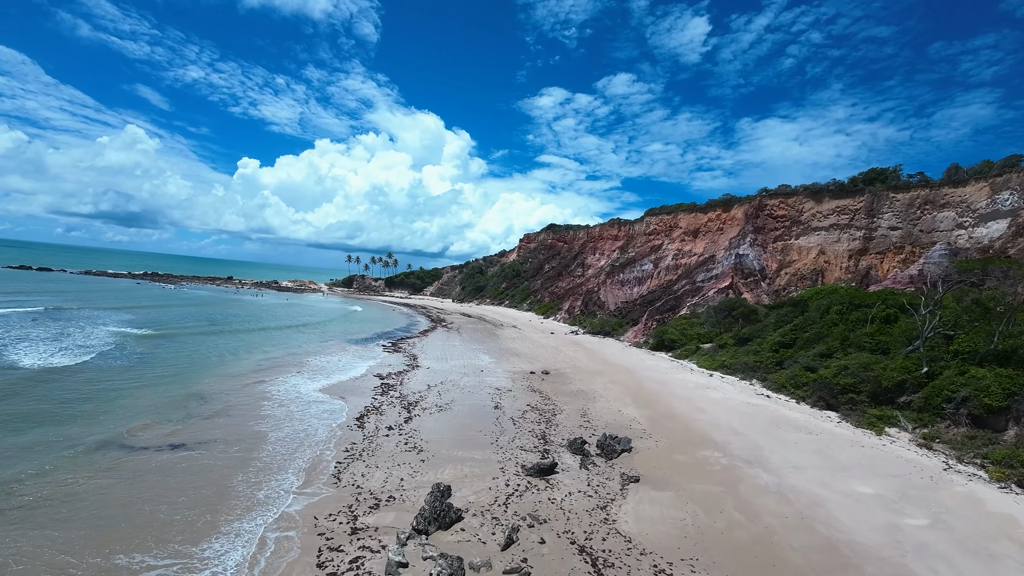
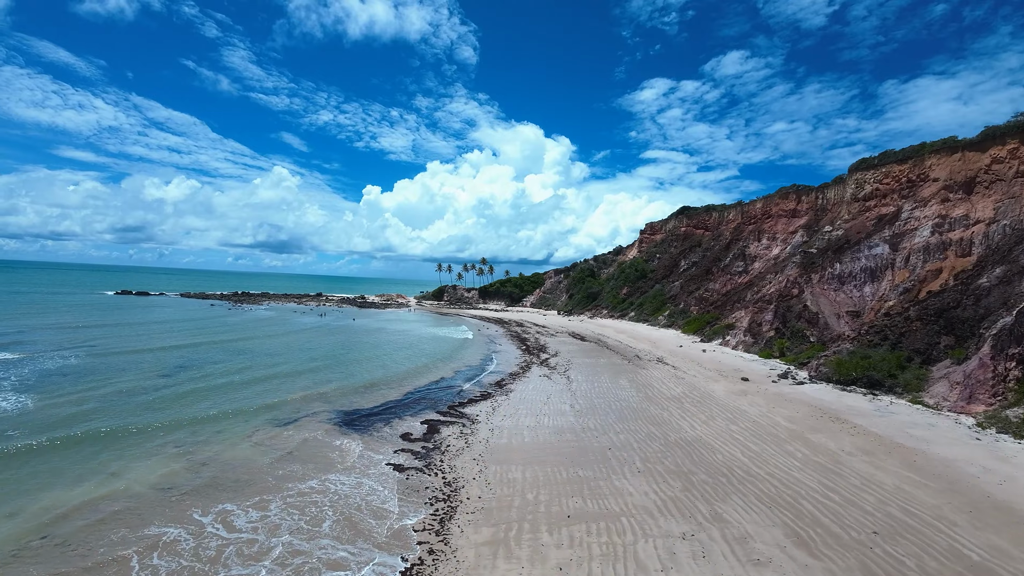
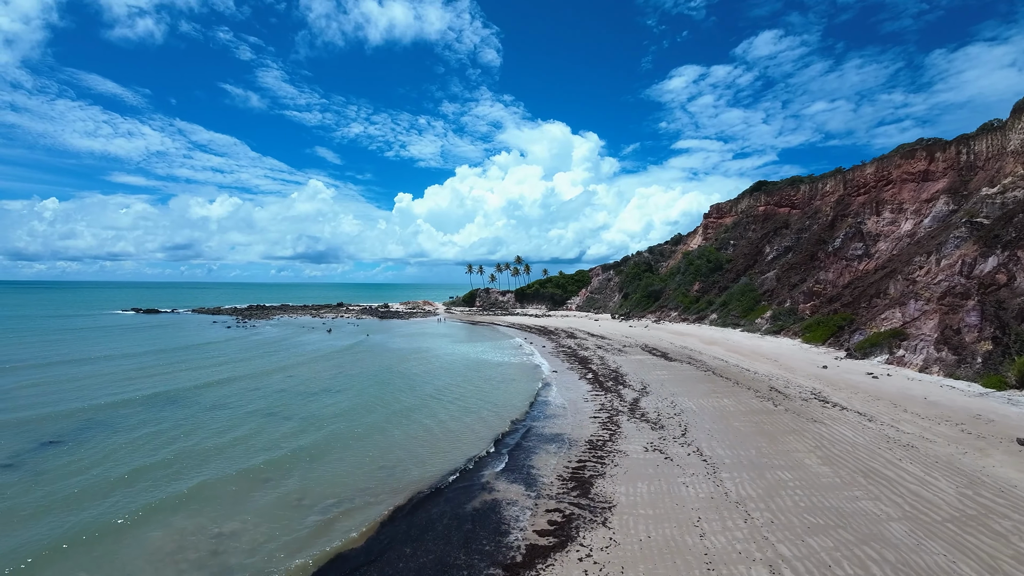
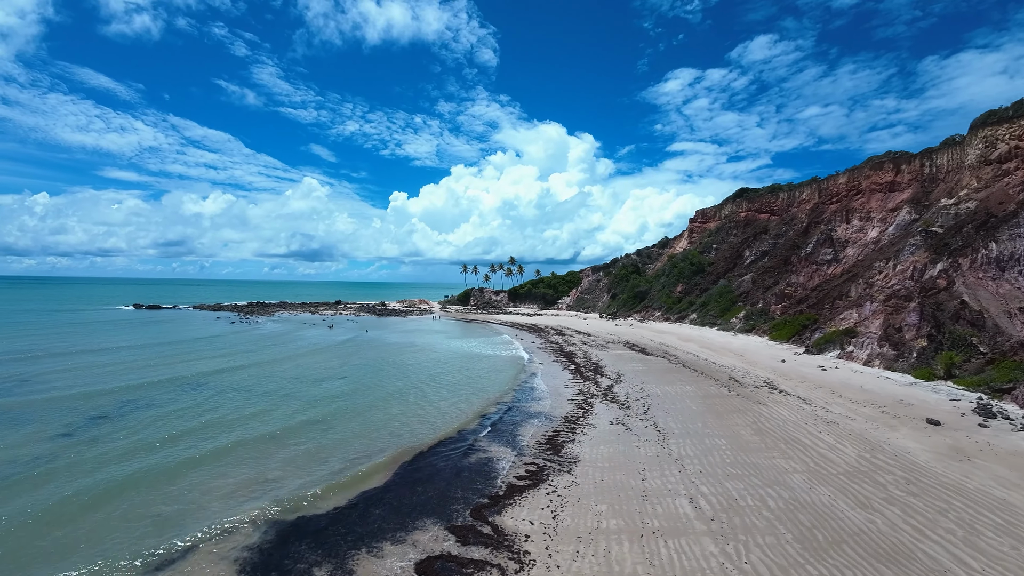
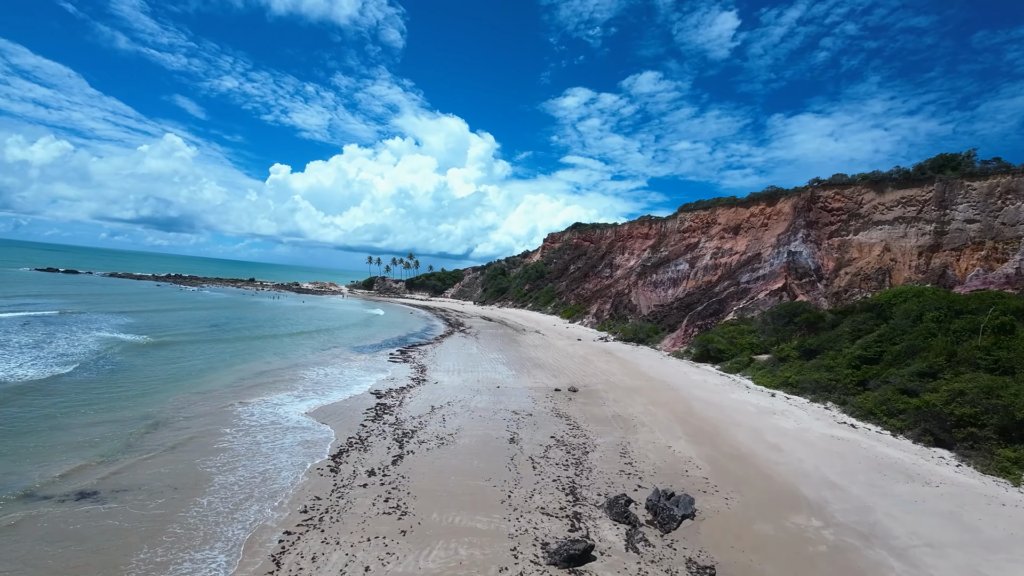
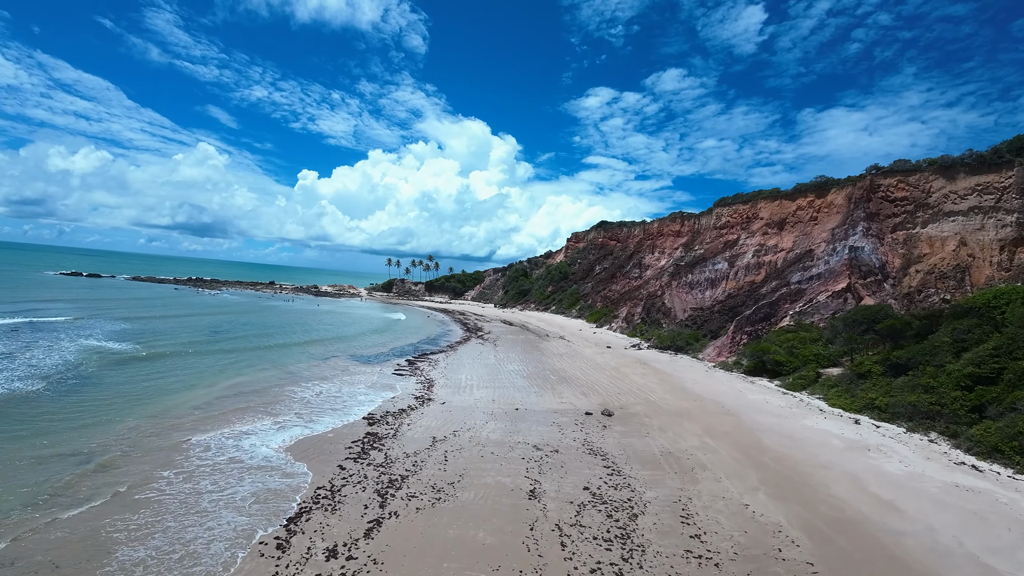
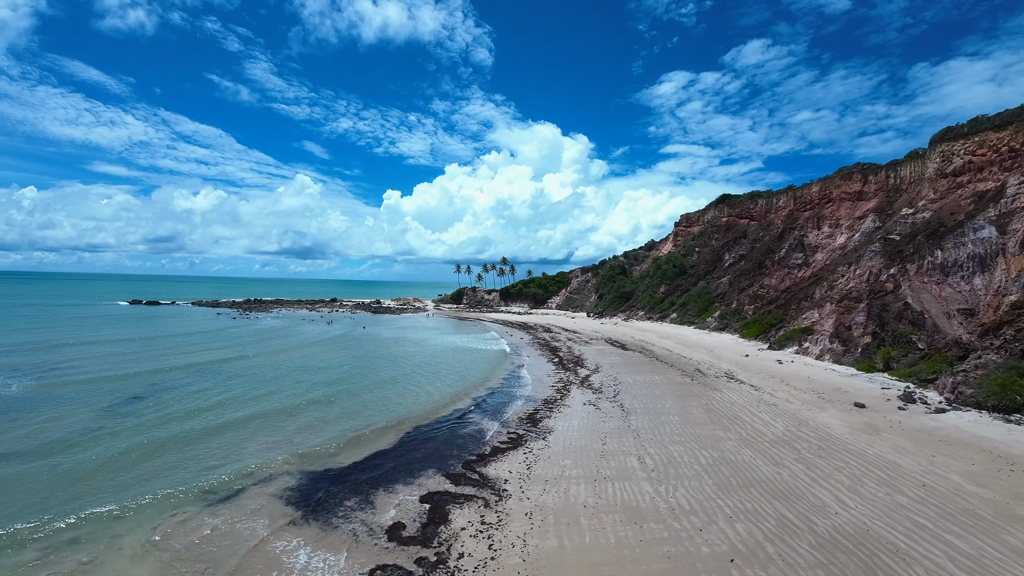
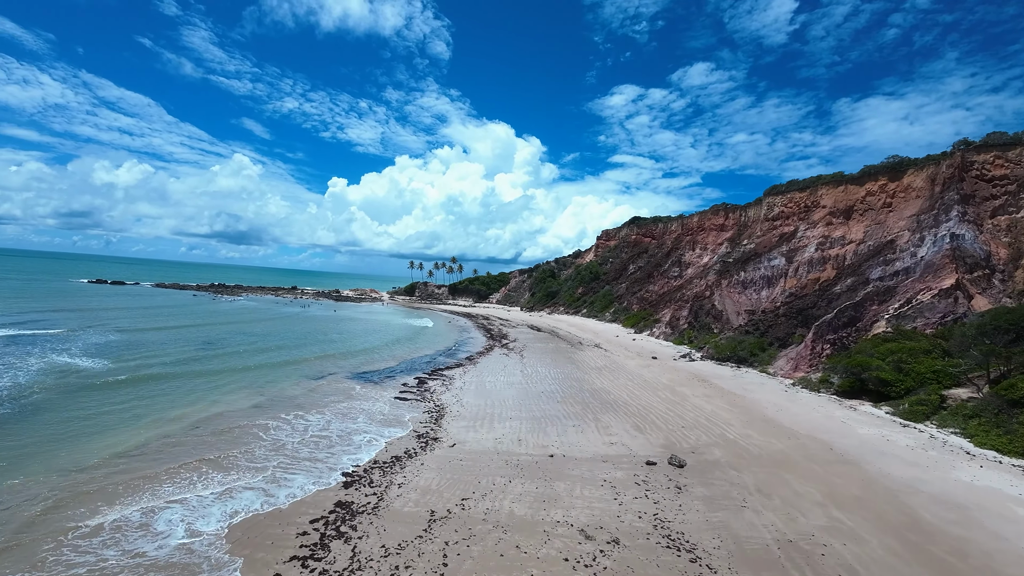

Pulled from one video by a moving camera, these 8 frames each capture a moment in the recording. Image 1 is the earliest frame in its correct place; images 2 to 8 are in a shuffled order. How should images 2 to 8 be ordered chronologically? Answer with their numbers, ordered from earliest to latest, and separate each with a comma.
5, 6, 8, 2, 7, 4, 3
